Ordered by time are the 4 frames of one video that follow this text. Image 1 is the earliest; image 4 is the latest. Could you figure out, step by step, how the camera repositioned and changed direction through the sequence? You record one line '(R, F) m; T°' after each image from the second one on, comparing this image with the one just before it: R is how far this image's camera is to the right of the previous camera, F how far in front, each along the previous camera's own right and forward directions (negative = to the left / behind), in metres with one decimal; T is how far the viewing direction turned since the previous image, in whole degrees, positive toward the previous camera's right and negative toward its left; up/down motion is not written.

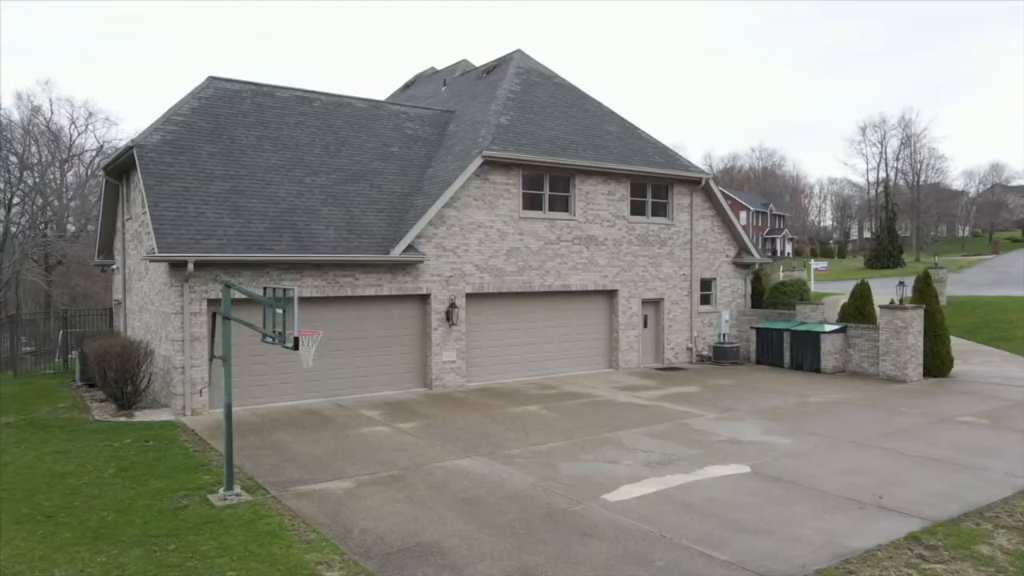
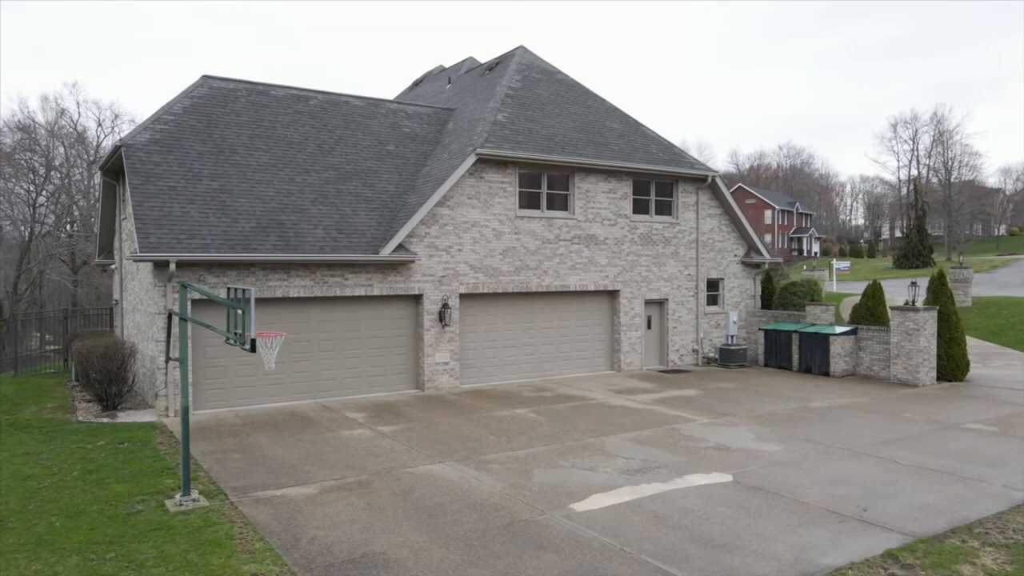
(+0.7, +0.3) m; -2°
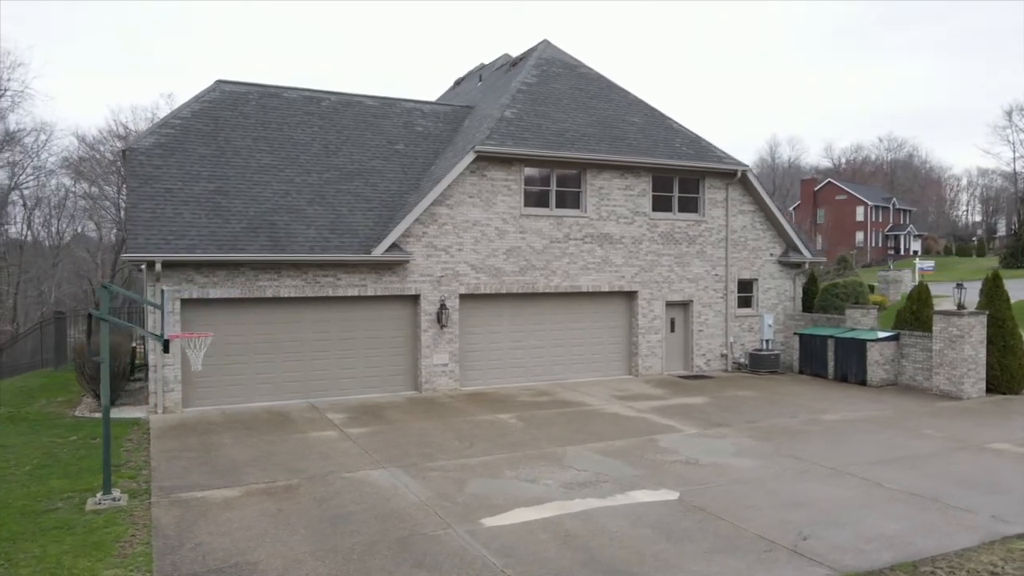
(+1.9, +0.6) m; -7°
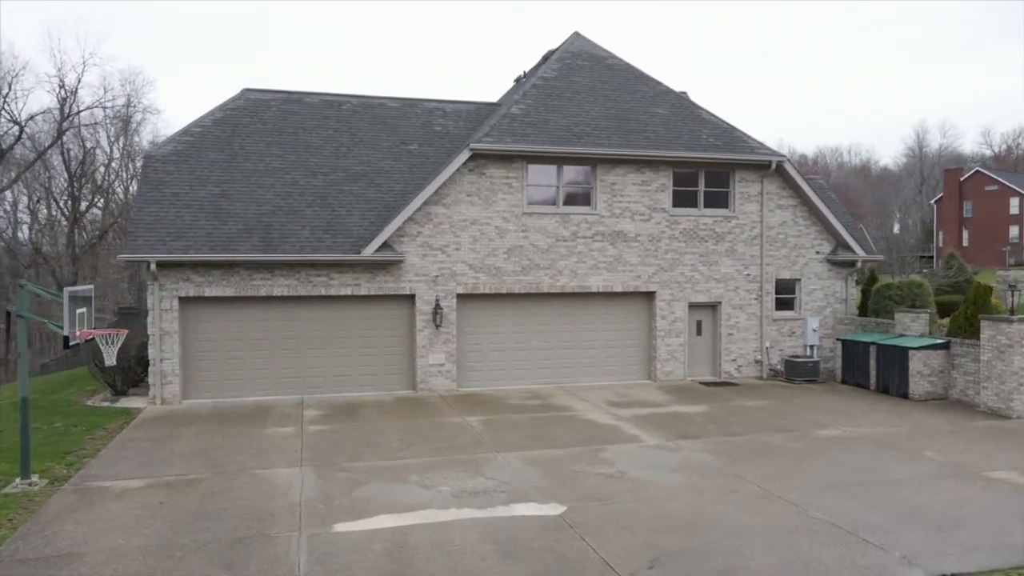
(+2.9, +0.6) m; -10°
